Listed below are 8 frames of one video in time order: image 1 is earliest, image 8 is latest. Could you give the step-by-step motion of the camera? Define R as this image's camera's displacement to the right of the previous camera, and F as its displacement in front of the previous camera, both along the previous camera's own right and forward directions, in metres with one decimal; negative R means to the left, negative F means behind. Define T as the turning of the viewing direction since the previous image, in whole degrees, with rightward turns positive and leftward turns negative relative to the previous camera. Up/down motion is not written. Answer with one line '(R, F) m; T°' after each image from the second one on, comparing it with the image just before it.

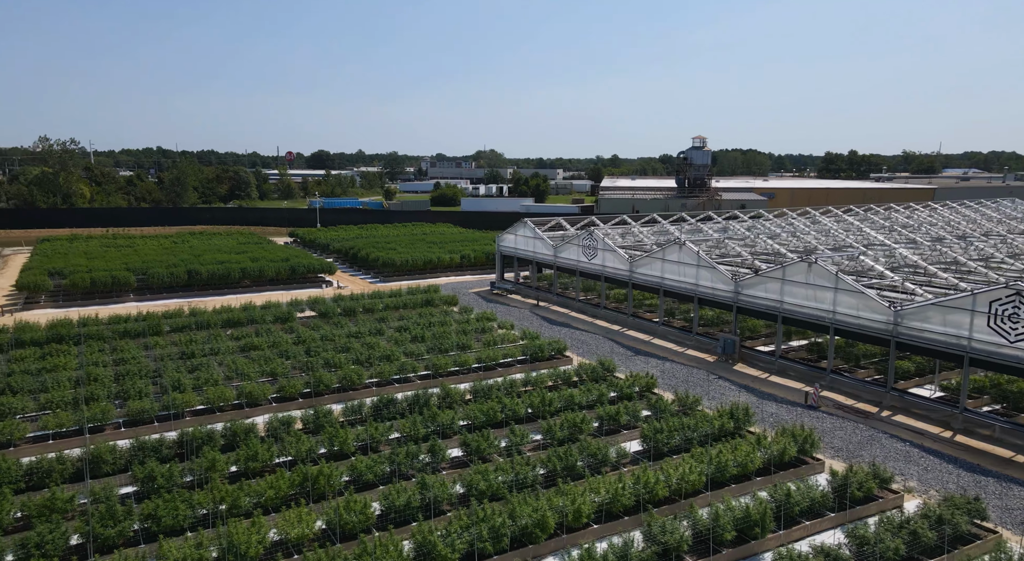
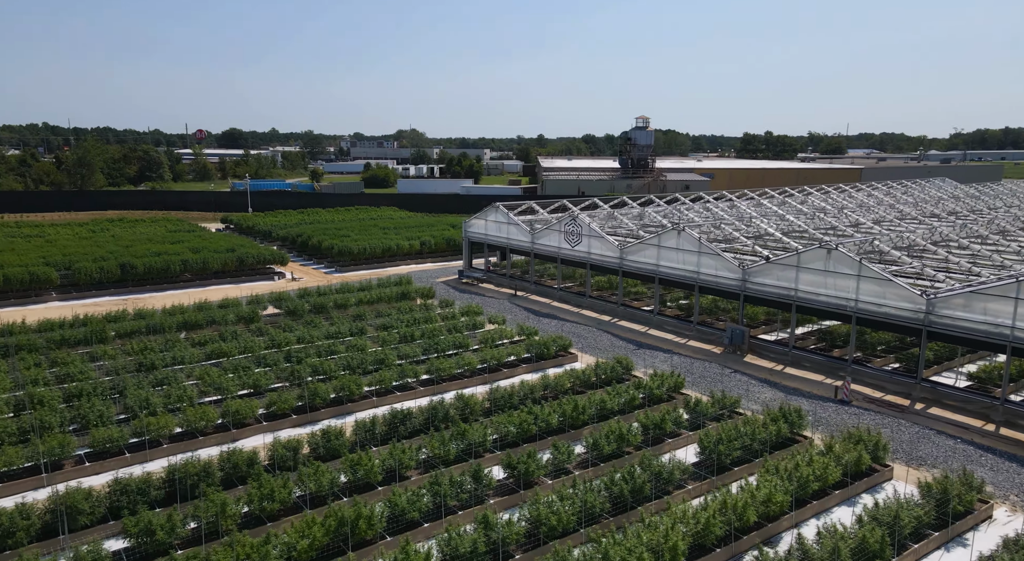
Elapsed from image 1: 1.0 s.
(-2.1, +1.8) m; +6°
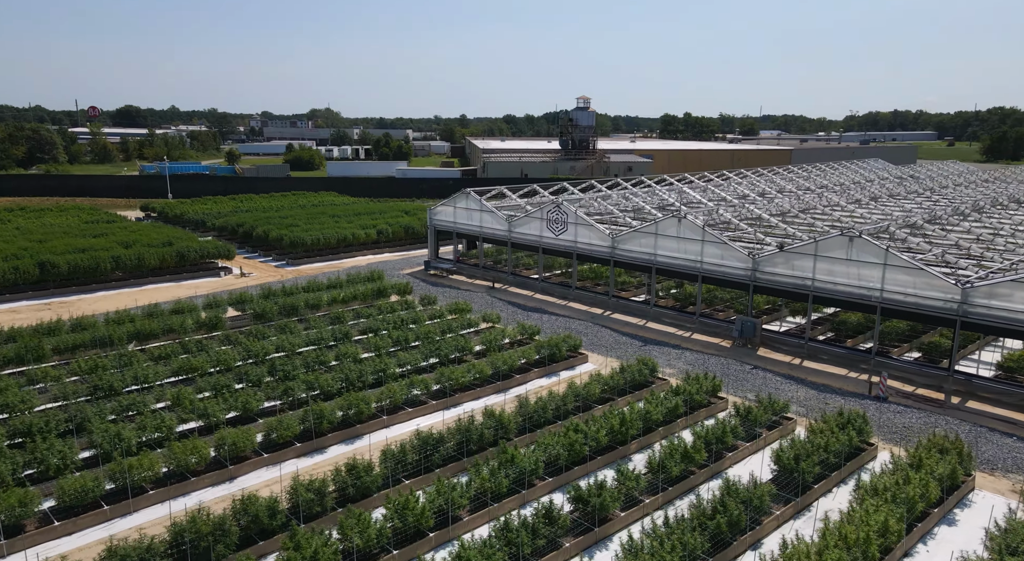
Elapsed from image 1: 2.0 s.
(-2.2, +1.8) m; +7°
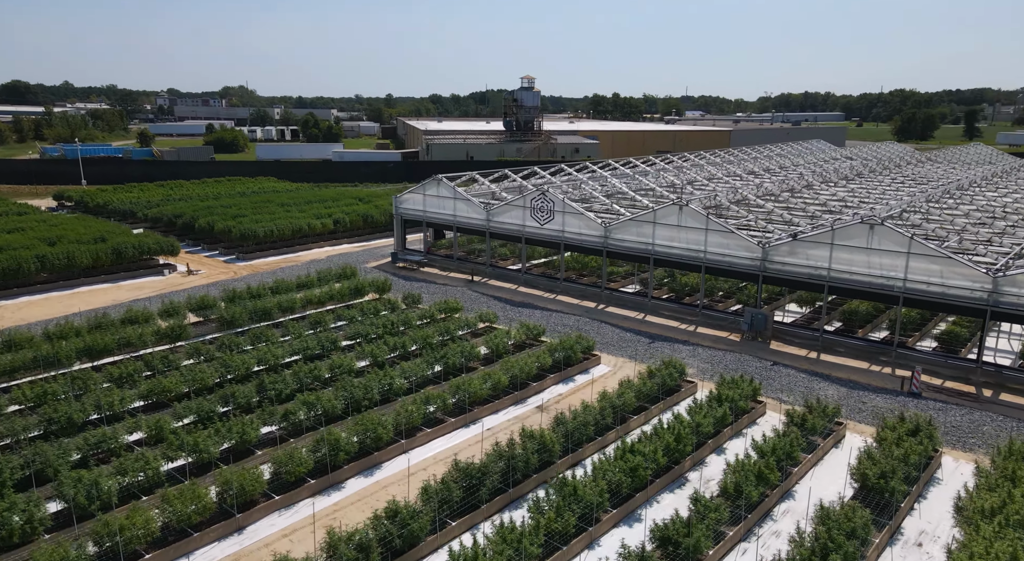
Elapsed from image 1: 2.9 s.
(-1.9, +1.6) m; +6°
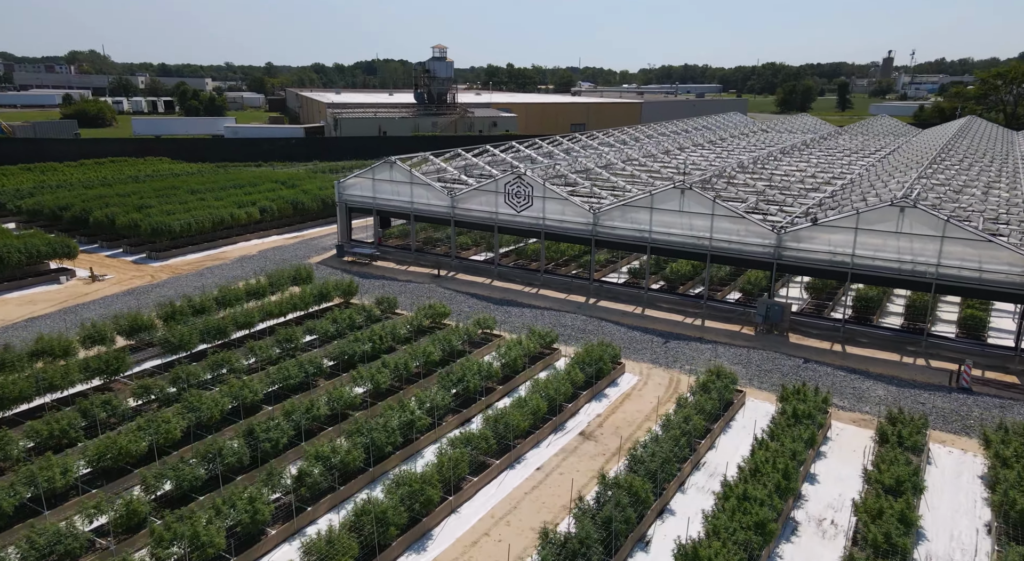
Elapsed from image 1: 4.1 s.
(-2.5, +2.5) m; +9°
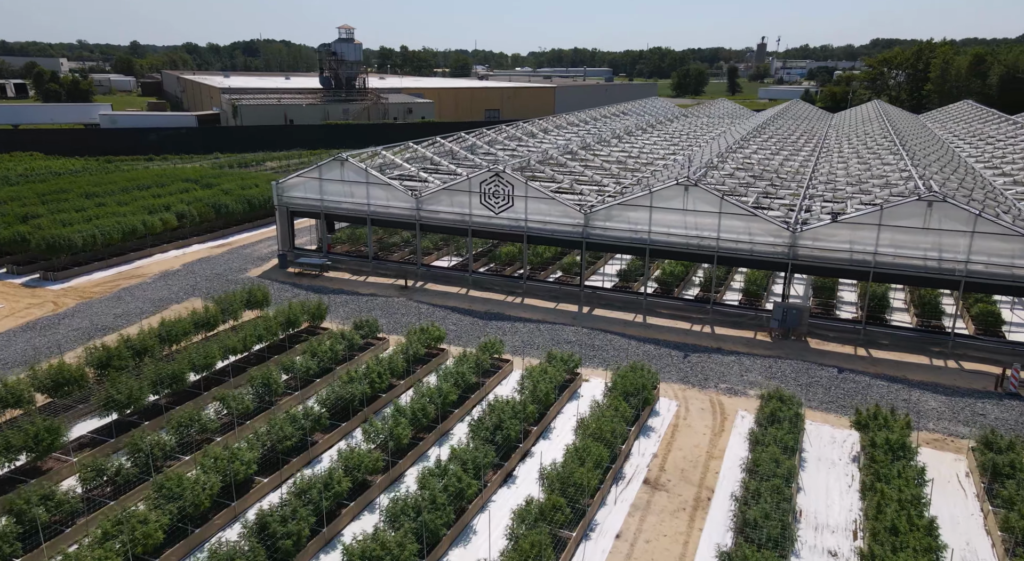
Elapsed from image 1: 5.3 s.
(-2.3, +2.3) m; +9°
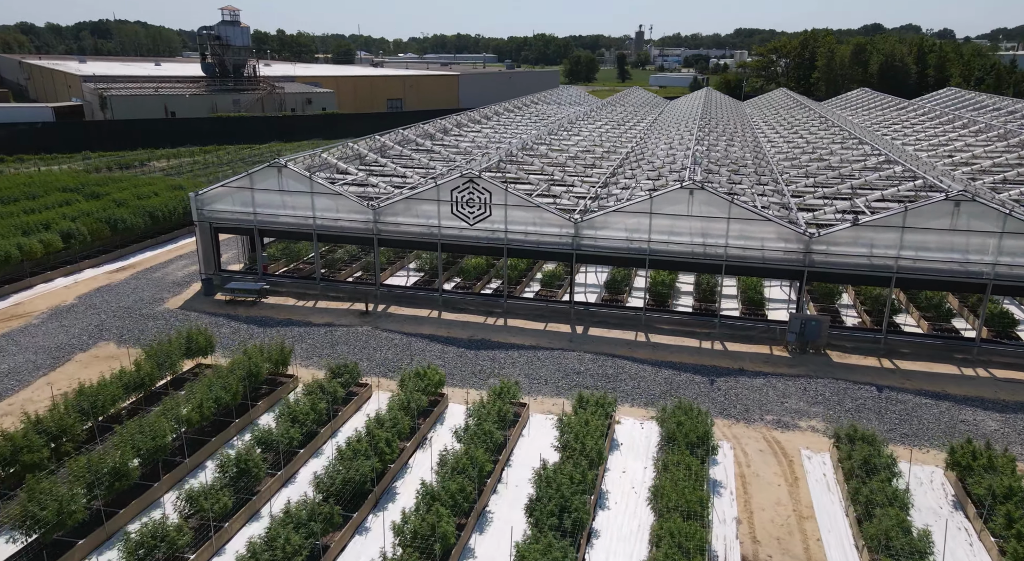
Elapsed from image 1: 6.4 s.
(-2.1, +2.5) m; +9°
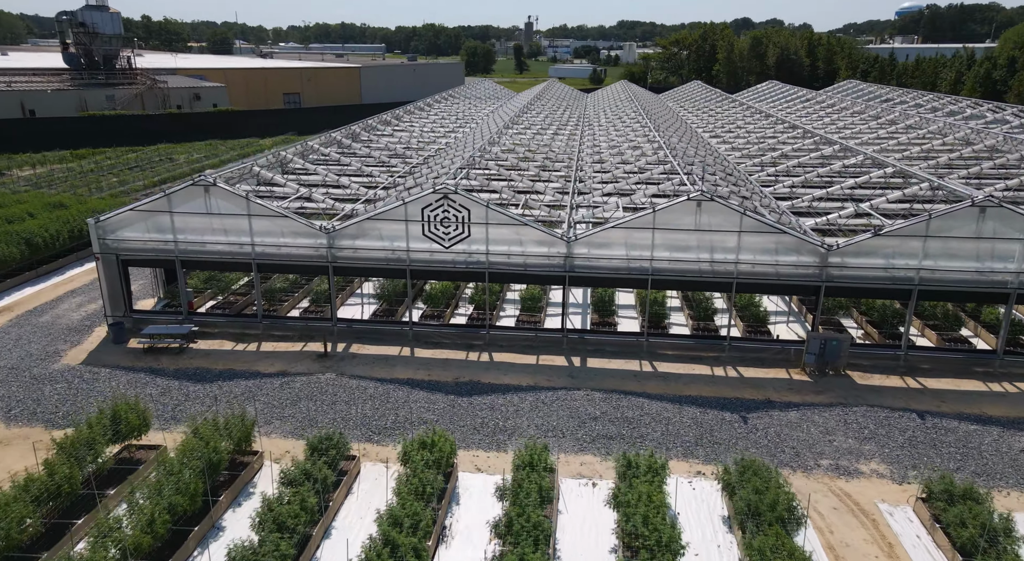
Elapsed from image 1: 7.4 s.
(-1.8, +2.3) m; +9°
